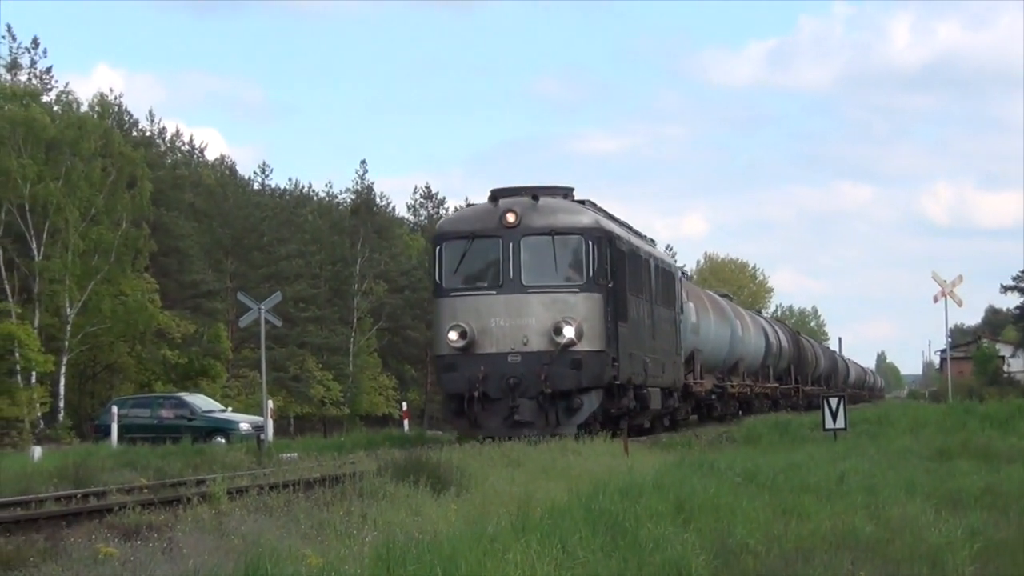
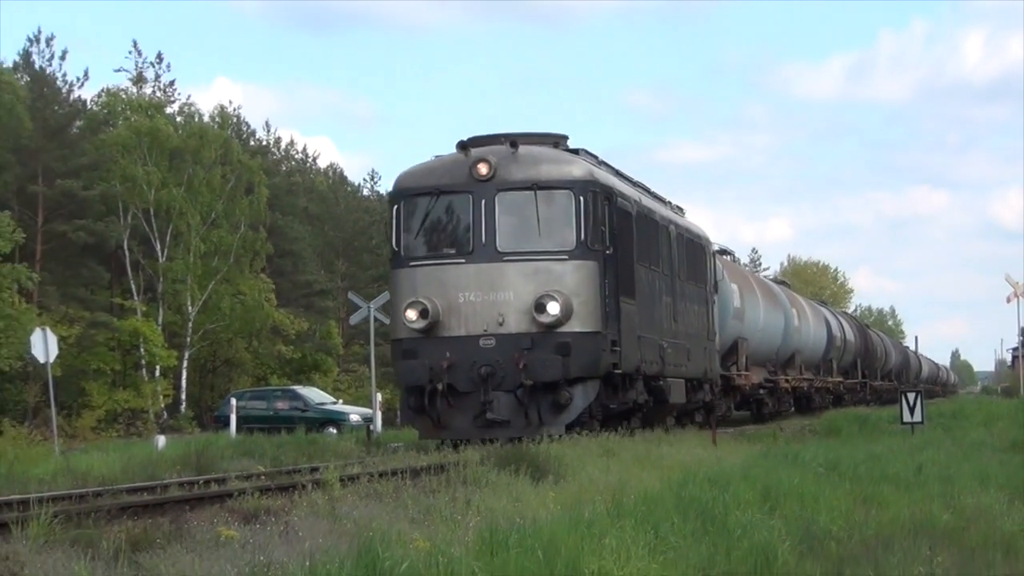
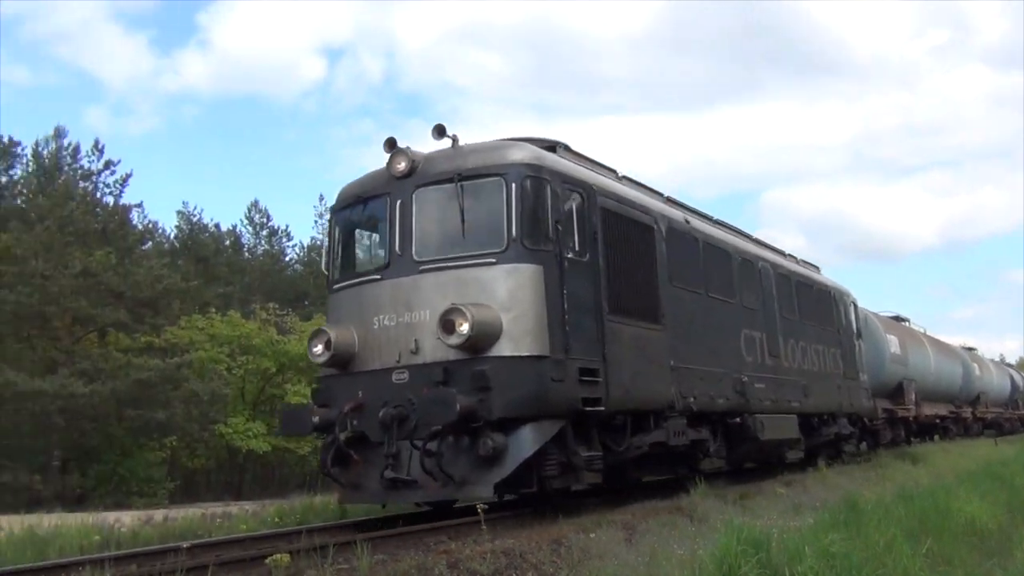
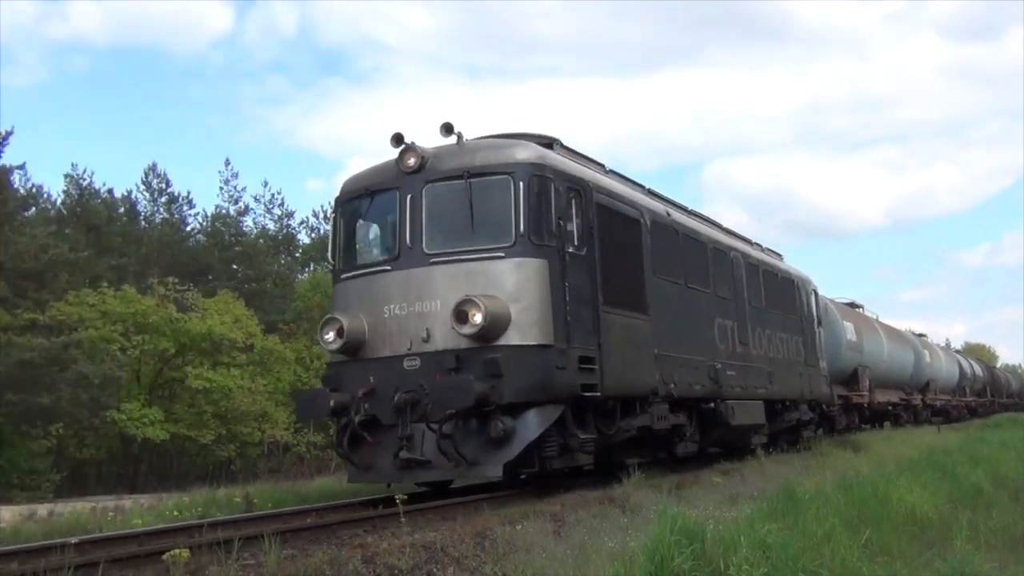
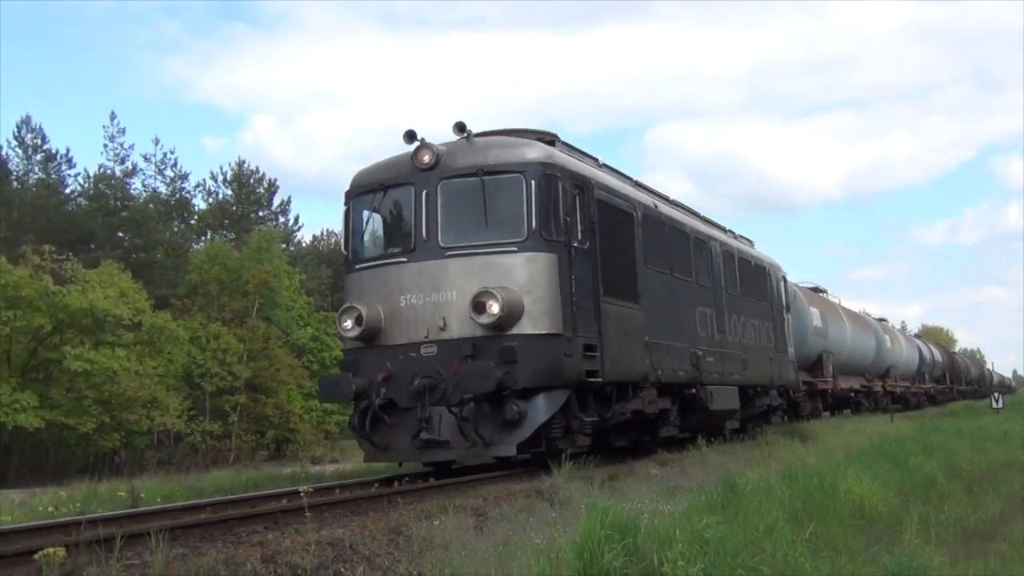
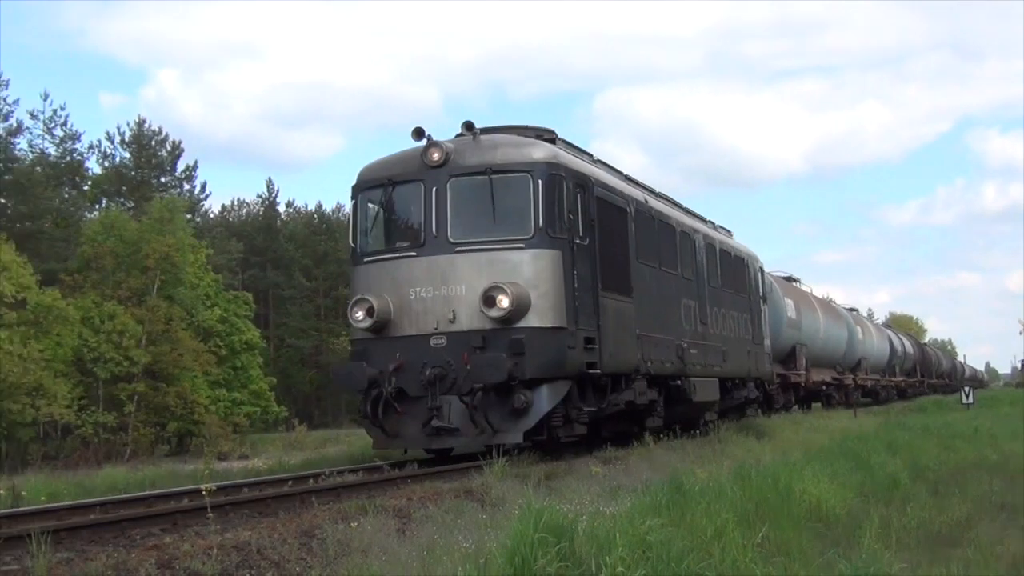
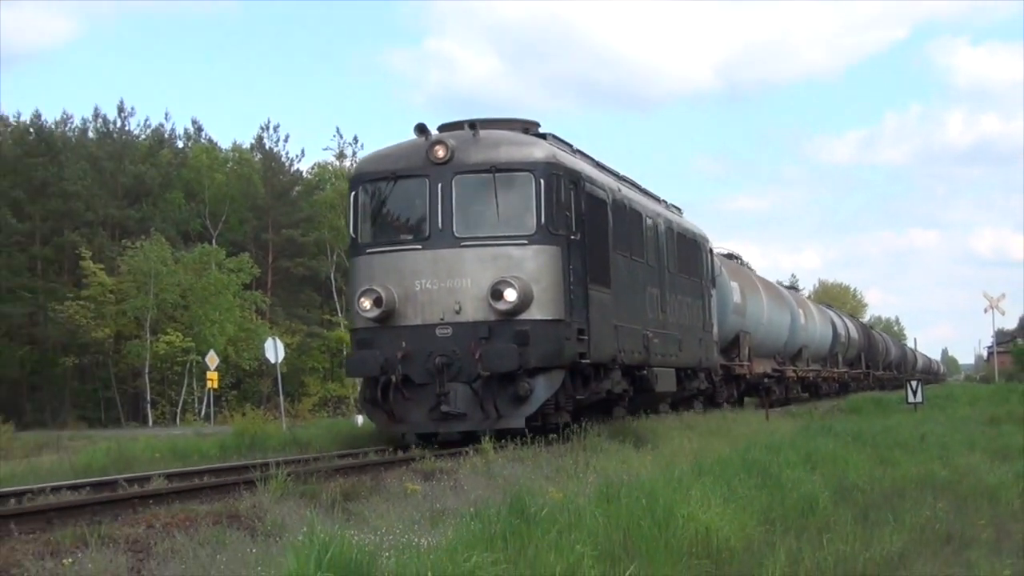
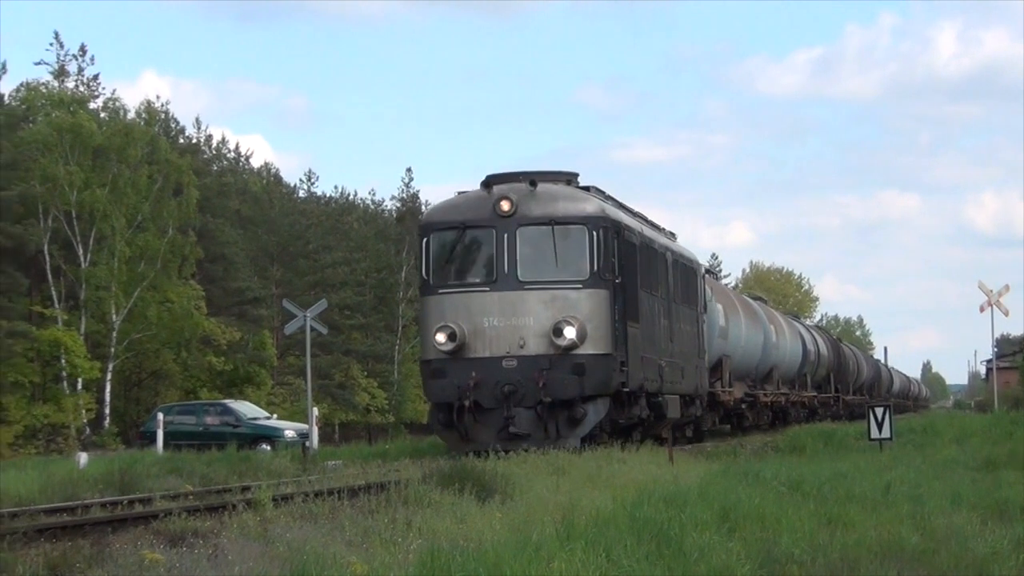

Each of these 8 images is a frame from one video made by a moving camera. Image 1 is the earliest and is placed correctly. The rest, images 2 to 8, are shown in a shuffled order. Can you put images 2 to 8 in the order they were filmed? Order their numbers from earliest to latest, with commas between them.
8, 2, 7, 6, 5, 4, 3
